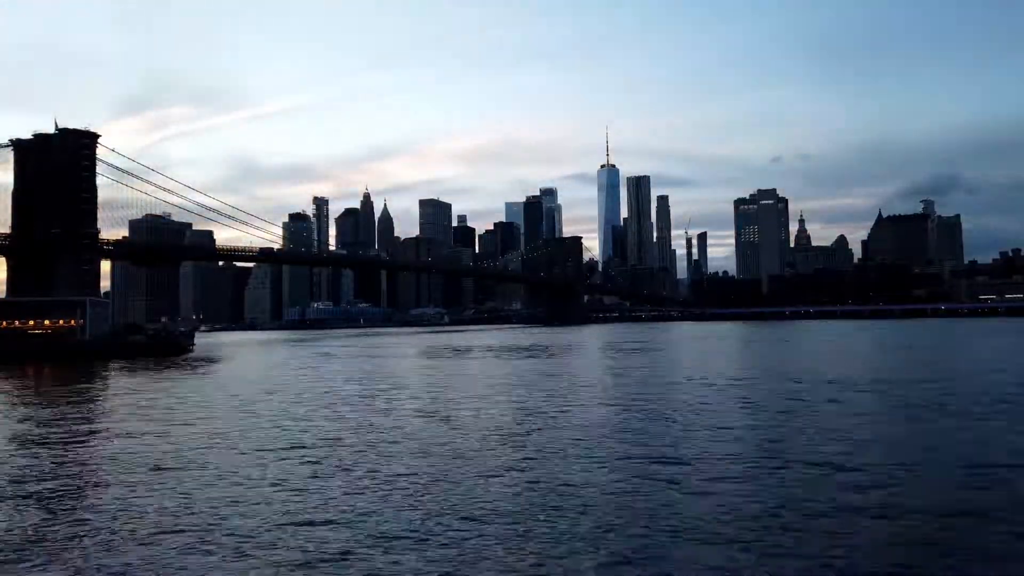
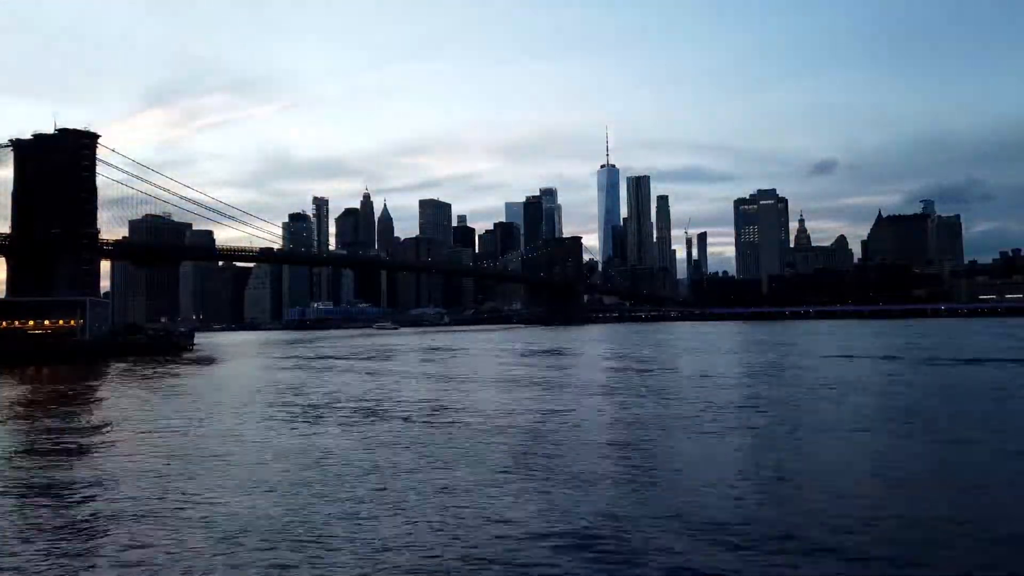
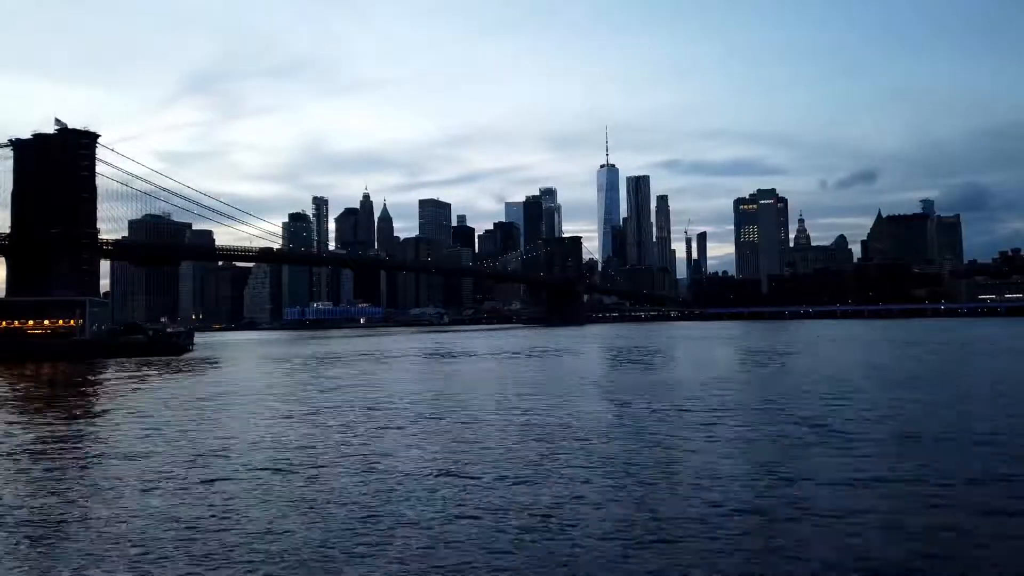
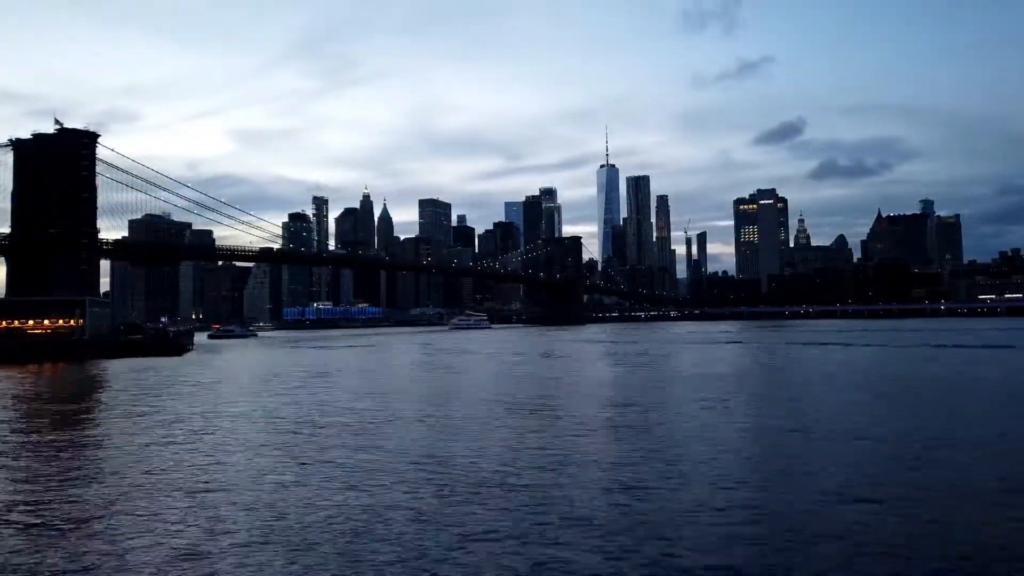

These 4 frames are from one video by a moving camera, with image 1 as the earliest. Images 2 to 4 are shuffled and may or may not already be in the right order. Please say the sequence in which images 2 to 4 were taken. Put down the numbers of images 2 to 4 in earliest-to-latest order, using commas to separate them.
2, 3, 4
